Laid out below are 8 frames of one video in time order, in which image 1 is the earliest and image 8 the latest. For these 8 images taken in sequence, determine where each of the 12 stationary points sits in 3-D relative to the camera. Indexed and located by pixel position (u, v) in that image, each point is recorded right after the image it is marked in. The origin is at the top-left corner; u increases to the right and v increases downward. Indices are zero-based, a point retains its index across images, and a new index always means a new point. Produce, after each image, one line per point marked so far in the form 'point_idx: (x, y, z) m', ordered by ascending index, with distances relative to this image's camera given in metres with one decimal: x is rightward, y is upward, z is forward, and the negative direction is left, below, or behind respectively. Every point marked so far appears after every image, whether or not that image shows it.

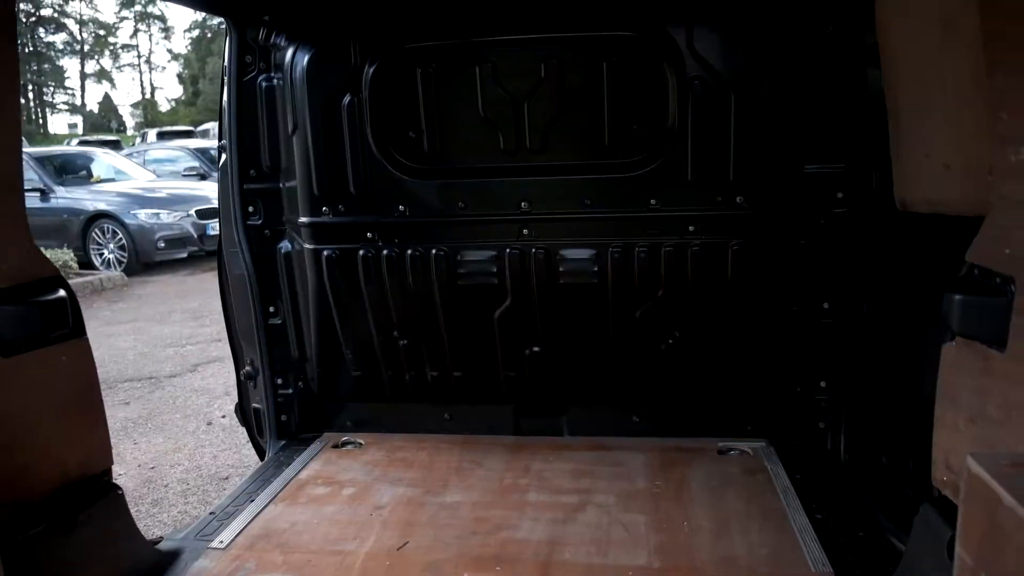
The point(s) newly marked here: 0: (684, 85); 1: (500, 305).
0: (+0.5, +0.6, +2.4) m
1: (0.0, 0.0, +2.6) m
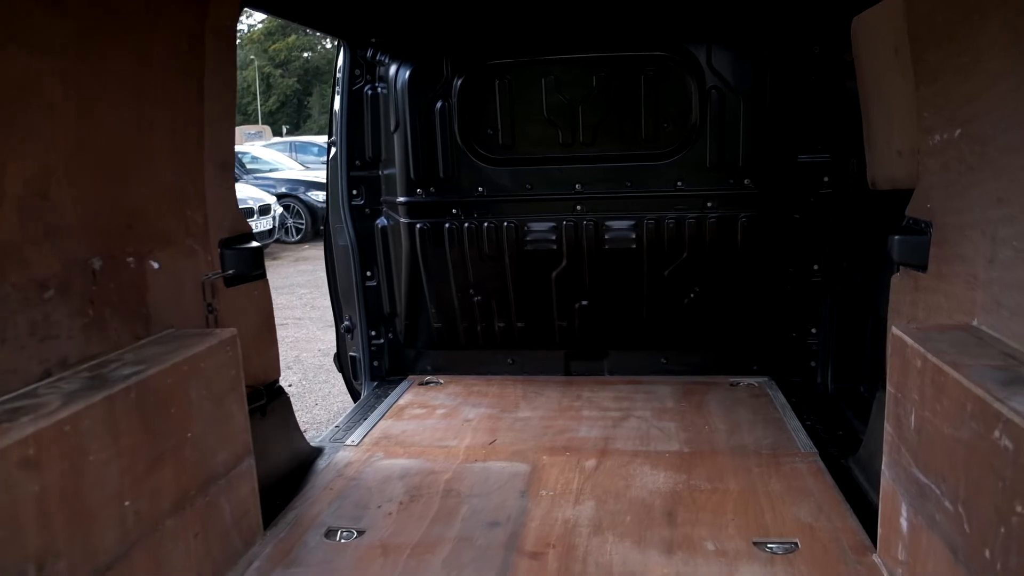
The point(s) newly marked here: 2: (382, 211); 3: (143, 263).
0: (+0.7, +0.7, +3.1) m
1: (+0.2, +0.1, +3.3) m
2: (-0.5, +0.3, +3.4) m
3: (-0.9, +0.1, +2.0) m
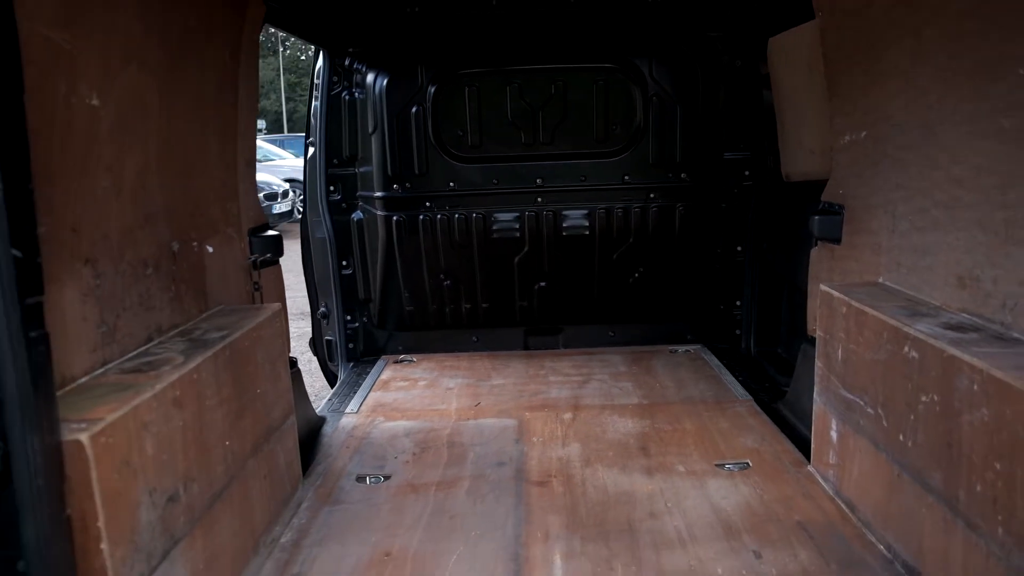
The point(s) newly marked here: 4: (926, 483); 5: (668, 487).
0: (+0.6, +0.8, +3.6) m
1: (0.0, +0.2, +3.7) m
2: (-0.7, +0.4, +3.8) m
3: (-0.9, +0.1, +2.3) m
4: (+0.9, -0.4, +1.8) m
5: (+0.5, -0.6, +2.4) m
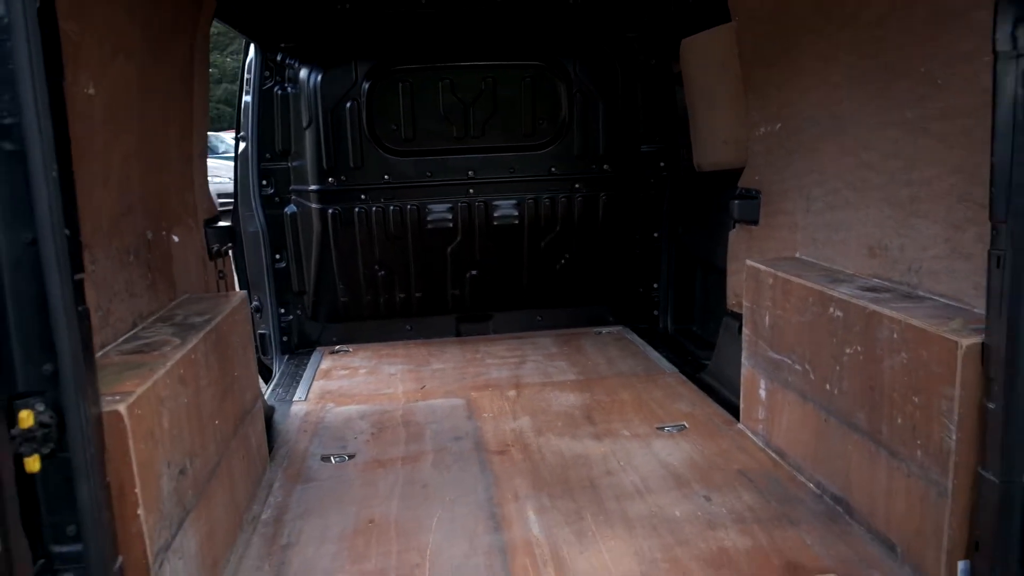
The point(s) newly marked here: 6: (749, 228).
0: (+0.3, +0.9, +3.8) m
1: (-0.3, +0.2, +3.9) m
2: (-1.0, +0.4, +3.8) m
3: (-1.0, +0.1, +2.3) m
4: (+0.9, -0.3, +2.1) m
5: (+0.3, -0.5, +2.6) m
6: (+0.9, +0.2, +3.0) m
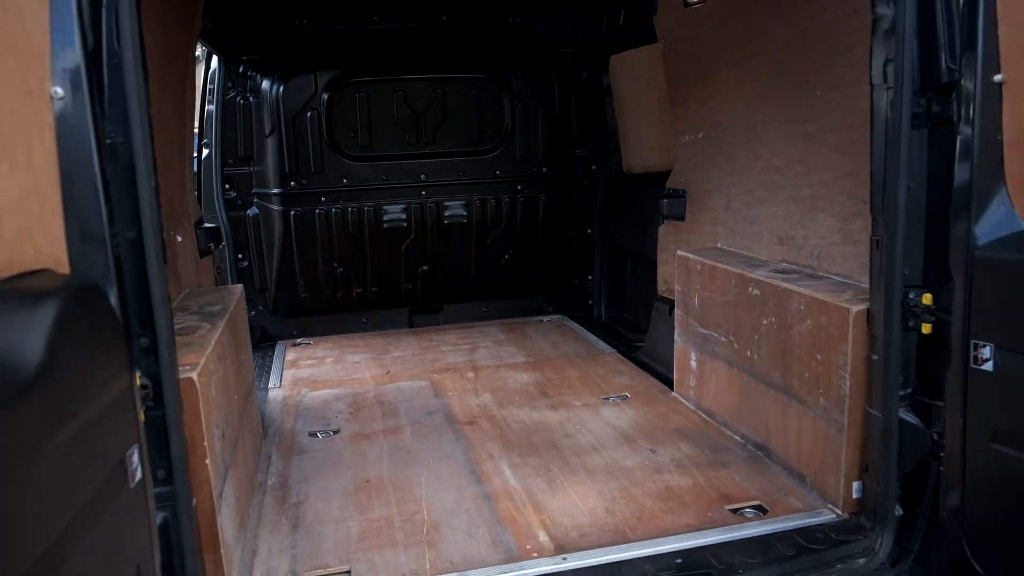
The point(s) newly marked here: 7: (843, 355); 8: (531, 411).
0: (0.0, +0.9, +4.2) m
1: (-0.5, +0.3, +4.2) m
2: (-1.3, +0.4, +4.1) m
3: (-1.1, +0.2, +2.6) m
4: (+0.8, -0.3, +2.5) m
5: (+0.2, -0.5, +3.0) m
6: (+0.7, +0.3, +3.4) m
7: (+0.9, -0.2, +2.1) m
8: (+0.1, -0.5, +3.1) m
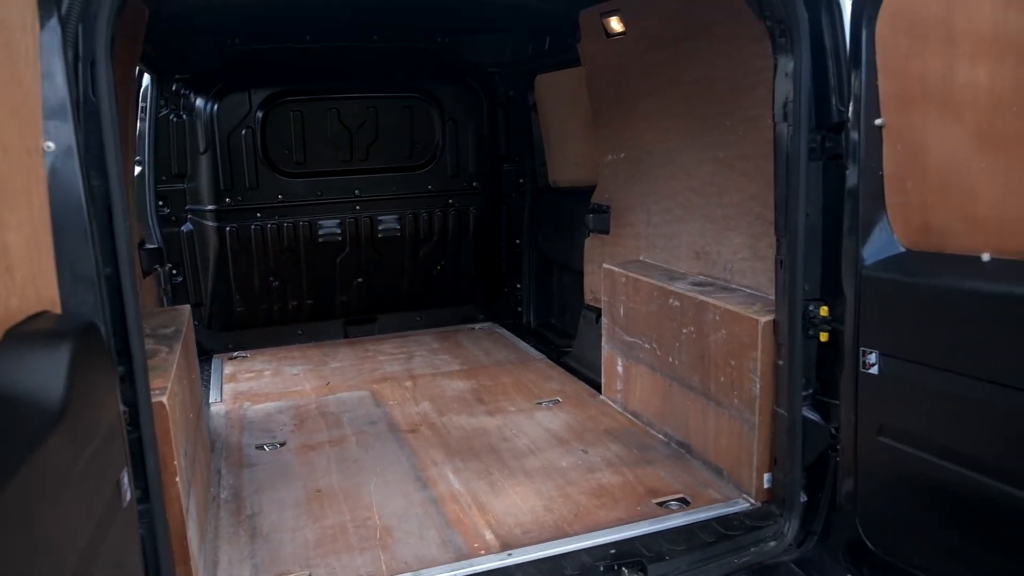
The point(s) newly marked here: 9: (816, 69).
0: (-0.4, +0.9, +4.4) m
1: (-0.9, +0.2, +4.3) m
2: (-1.6, +0.4, +4.1) m
3: (-1.3, +0.1, +2.6) m
4: (+0.6, -0.3, +2.8) m
5: (0.0, -0.5, +3.2) m
6: (+0.4, +0.2, +3.7) m
7: (+0.7, -0.2, +2.4) m
8: (-0.2, -0.5, +3.3) m
9: (+0.8, +0.6, +2.1) m
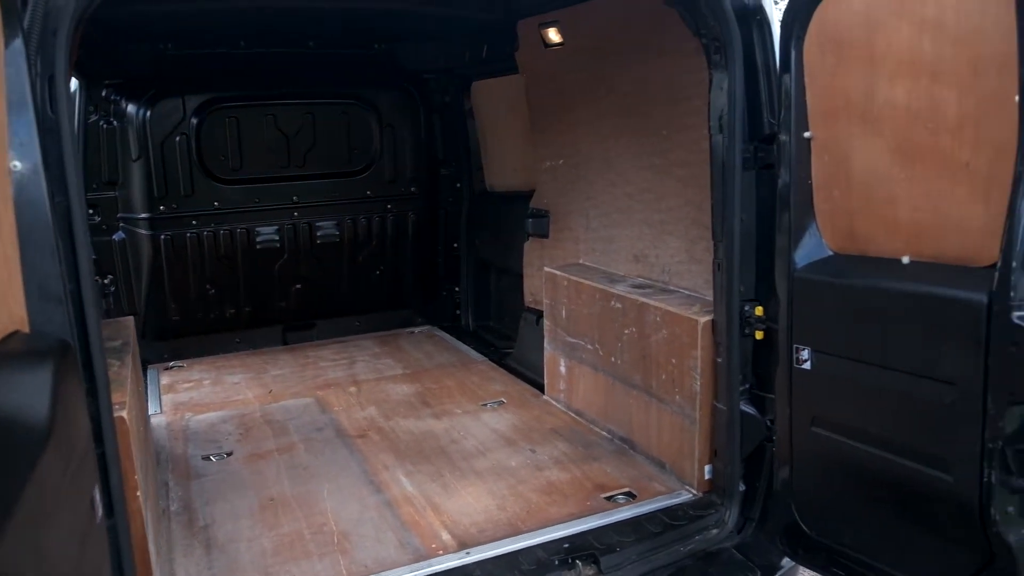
0: (-0.7, +0.9, +4.4) m
1: (-1.2, +0.2, +4.3) m
2: (-1.9, +0.3, +4.0) m
3: (-1.4, +0.1, +2.6) m
4: (+0.4, -0.3, +2.9) m
5: (-0.2, -0.5, +3.3) m
6: (+0.1, +0.2, +3.8) m
7: (+0.6, -0.2, +2.5) m
8: (-0.4, -0.5, +3.3) m
9: (+0.7, +0.6, +2.3) m
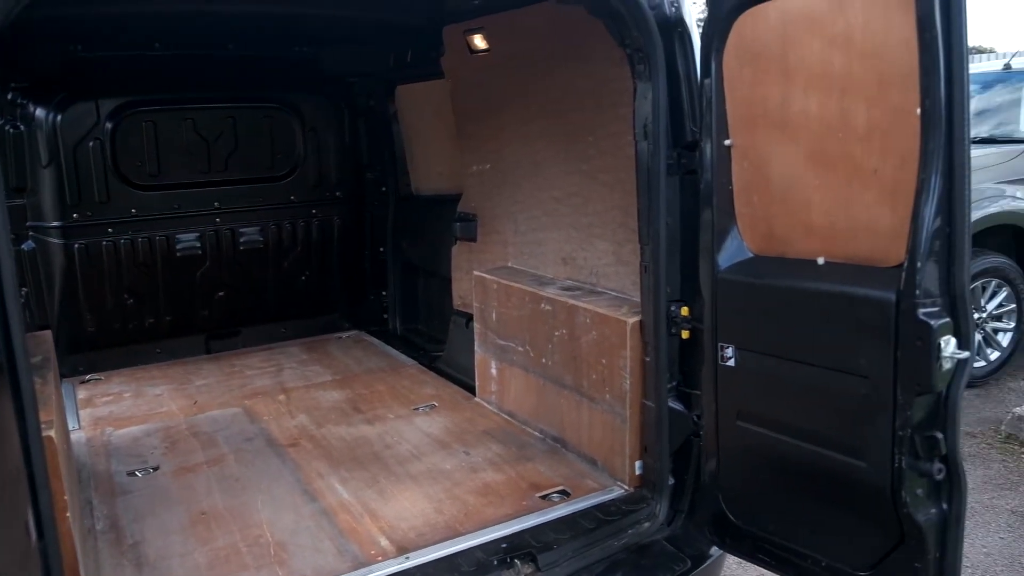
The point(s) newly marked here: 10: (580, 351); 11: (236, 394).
0: (-1.1, +0.8, +4.3) m
1: (-1.6, +0.1, +4.2) m
2: (-2.3, +0.3, +3.9) m
3: (-1.6, 0.0, +2.5) m
4: (+0.2, -0.3, +3.0) m
5: (-0.5, -0.6, +3.3) m
6: (-0.2, +0.2, +3.8) m
7: (+0.4, -0.2, +2.6) m
8: (-0.7, -0.6, +3.3) m
9: (+0.5, +0.6, +2.3) m
10: (+0.2, -0.2, +2.8) m
11: (-1.3, -0.5, +3.8) m
